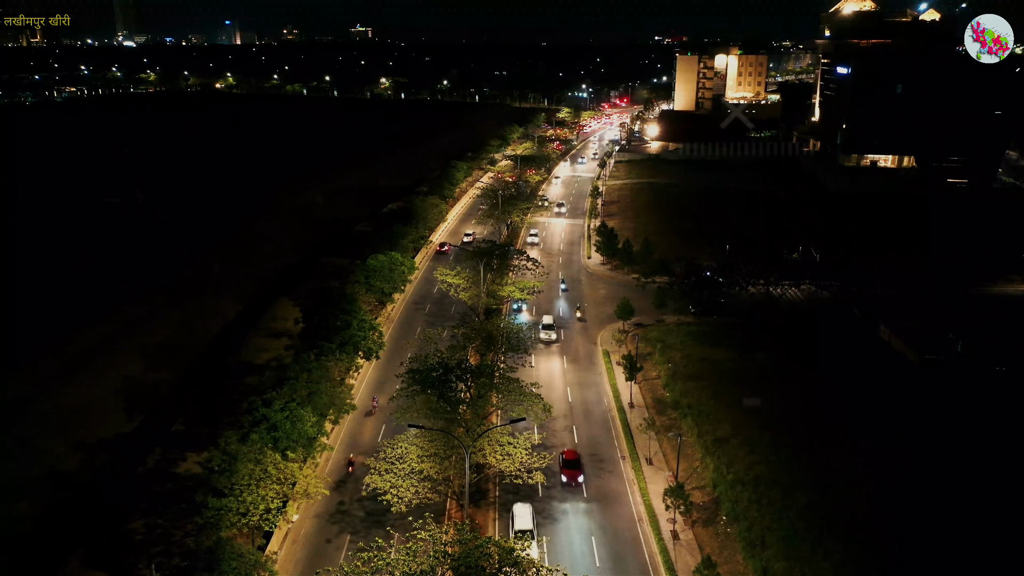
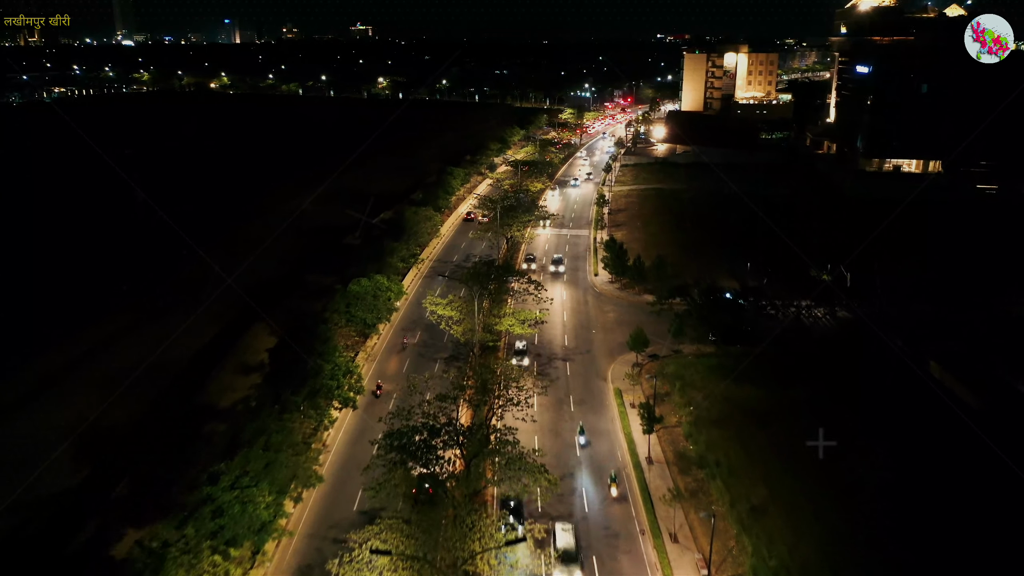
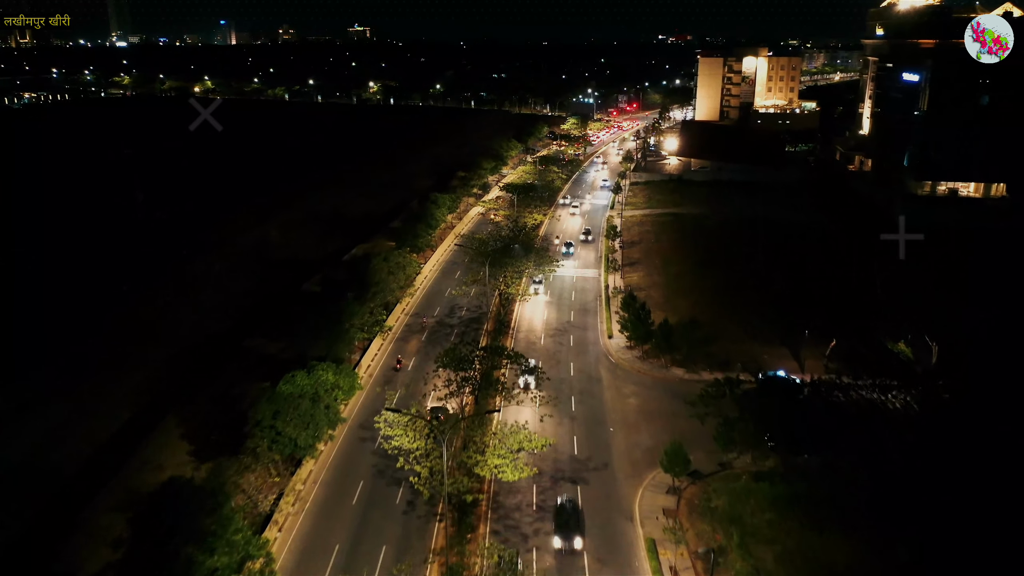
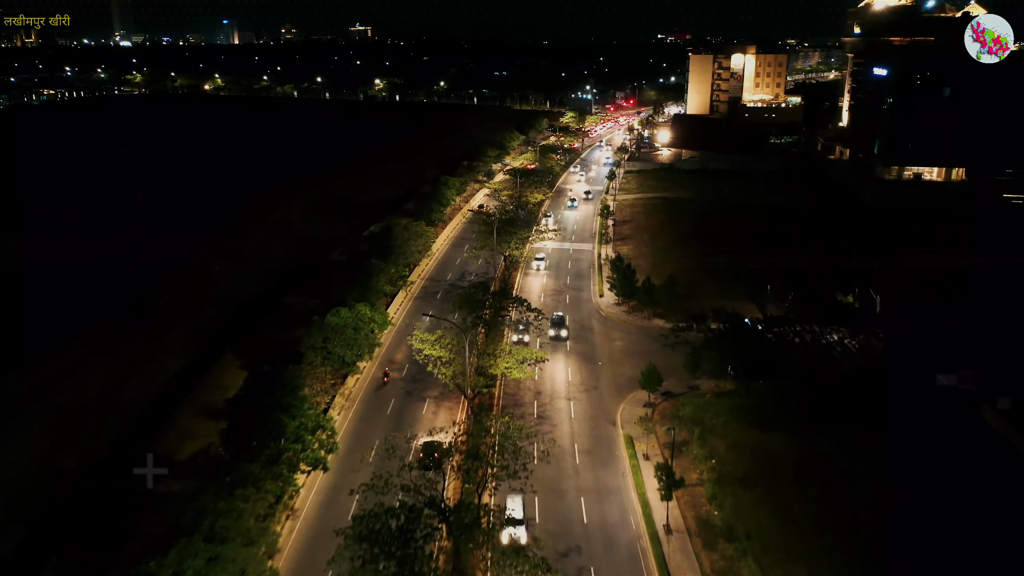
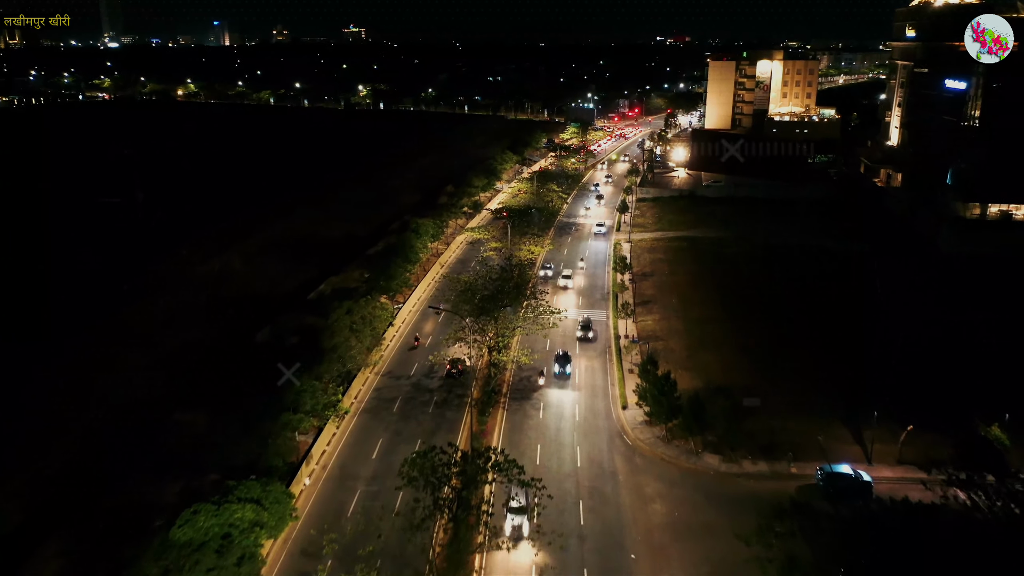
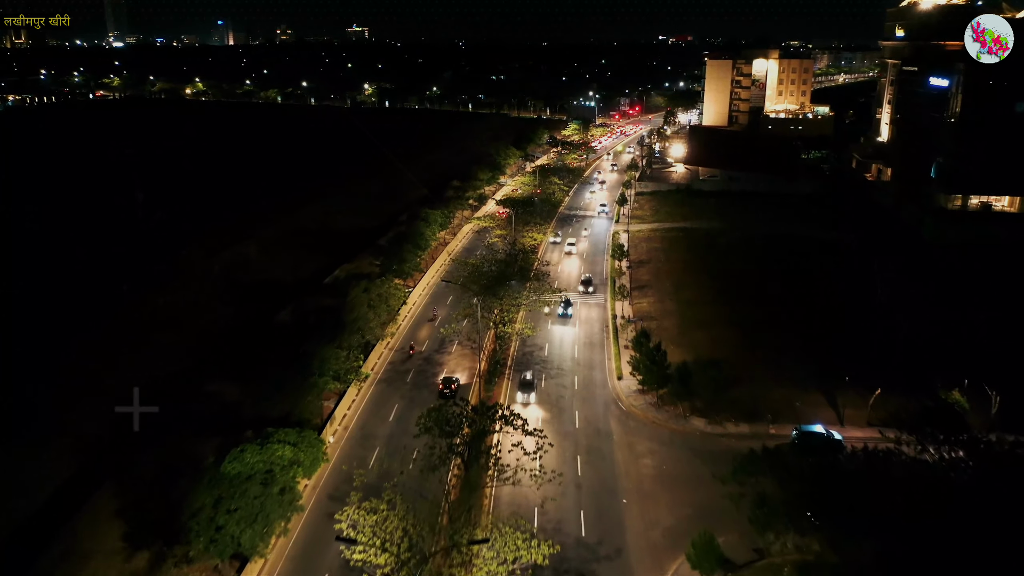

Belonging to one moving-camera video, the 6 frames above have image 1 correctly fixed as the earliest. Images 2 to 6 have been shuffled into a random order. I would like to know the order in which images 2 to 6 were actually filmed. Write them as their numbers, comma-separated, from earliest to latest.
2, 4, 3, 6, 5
